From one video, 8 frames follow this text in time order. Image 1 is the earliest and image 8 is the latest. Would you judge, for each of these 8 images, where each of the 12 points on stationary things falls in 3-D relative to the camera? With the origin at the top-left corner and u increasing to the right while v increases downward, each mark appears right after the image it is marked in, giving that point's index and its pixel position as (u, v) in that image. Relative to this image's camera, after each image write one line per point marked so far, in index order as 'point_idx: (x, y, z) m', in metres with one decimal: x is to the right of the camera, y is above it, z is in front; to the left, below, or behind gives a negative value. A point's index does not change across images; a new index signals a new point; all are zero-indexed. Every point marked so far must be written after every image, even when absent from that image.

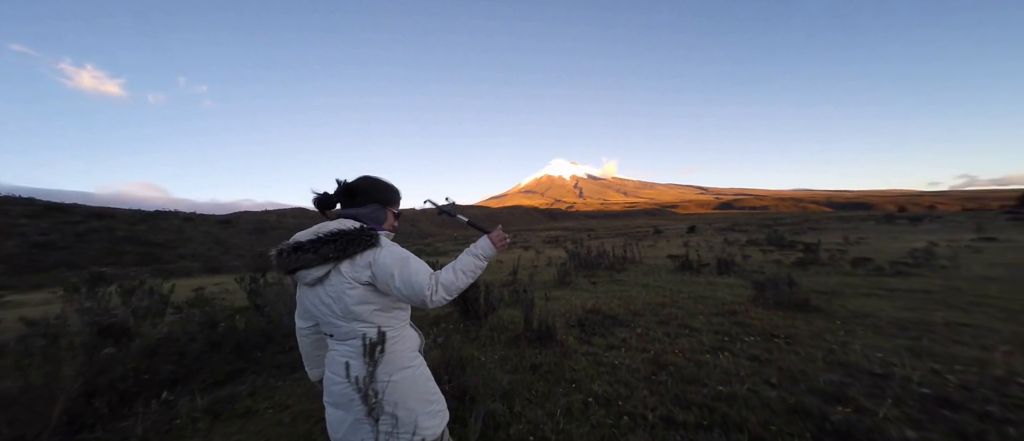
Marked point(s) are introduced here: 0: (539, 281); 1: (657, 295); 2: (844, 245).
0: (+0.8, -2.2, +12.0) m
1: (+3.0, -1.8, +9.1) m
2: (+15.3, -1.0, +19.1) m
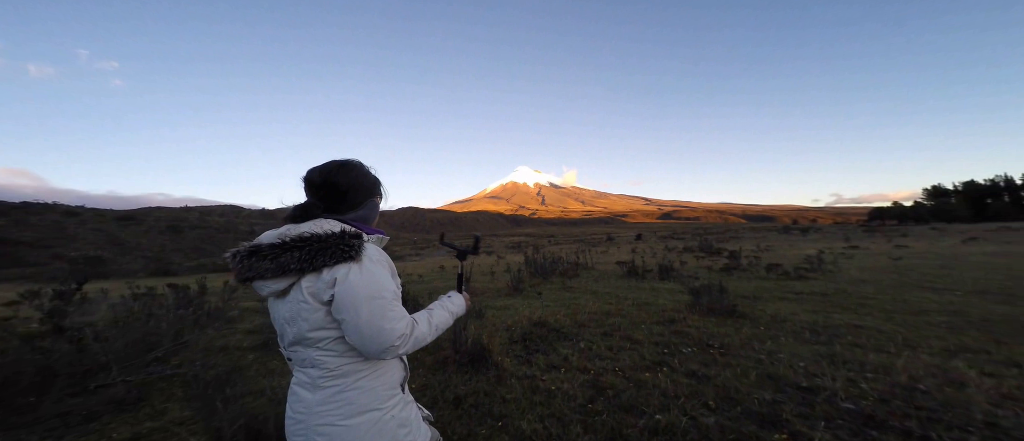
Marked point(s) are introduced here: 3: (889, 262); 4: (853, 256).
0: (-0.9, -2.3, +11.7) m
1: (+1.7, -2.0, +9.1) m
2: (+12.6, -1.5, +20.7) m
3: (+14.9, -1.6, +16.1) m
4: (+14.9, -1.5, +17.8) m
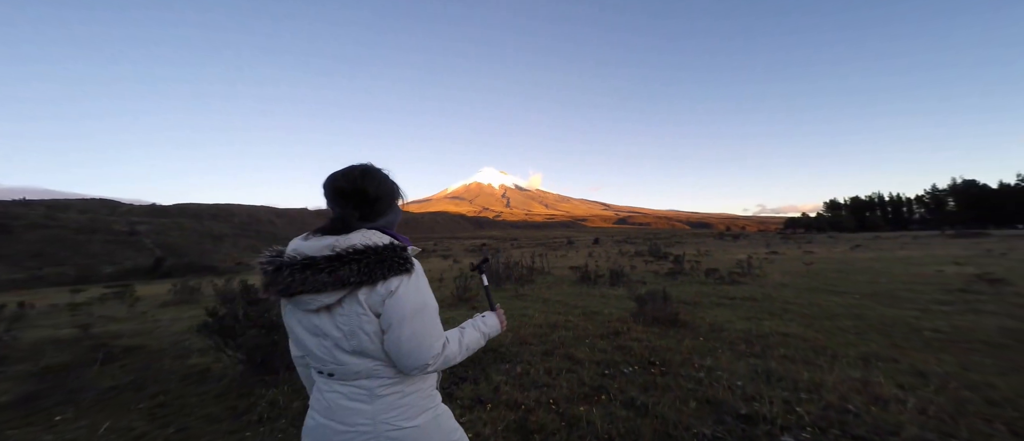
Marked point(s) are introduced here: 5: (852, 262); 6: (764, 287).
0: (-2.4, -2.5, +11.2) m
1: (+0.5, -2.1, +8.9) m
2: (+9.9, -1.9, +21.6) m
3: (+12.8, -2.0, +17.3) m
4: (+12.6, -1.9, +19.0) m
5: (+15.1, -1.8, +17.9) m
6: (+8.0, -2.1, +12.9) m
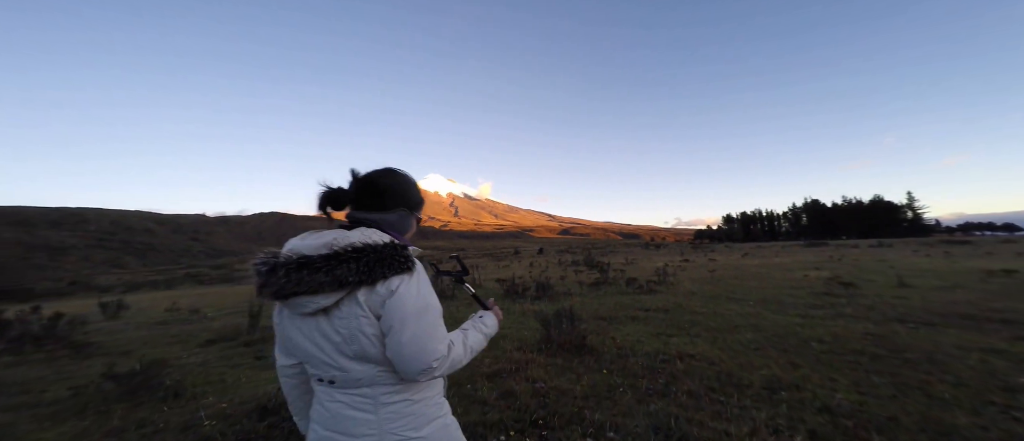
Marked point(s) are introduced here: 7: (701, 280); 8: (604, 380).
0: (-4.9, -2.7, +9.4) m
1: (-1.6, -2.4, +7.7) m
2: (+5.5, -2.4, +21.9) m
3: (+9.0, -2.4, +18.2) m
4: (+8.5, -2.4, +19.8) m
5: (+11.1, -2.3, +19.2) m
6: (+5.1, -2.5, +13.0) m
7: (+7.5, -2.4, +16.3) m
8: (+1.0, -1.8, +4.6) m
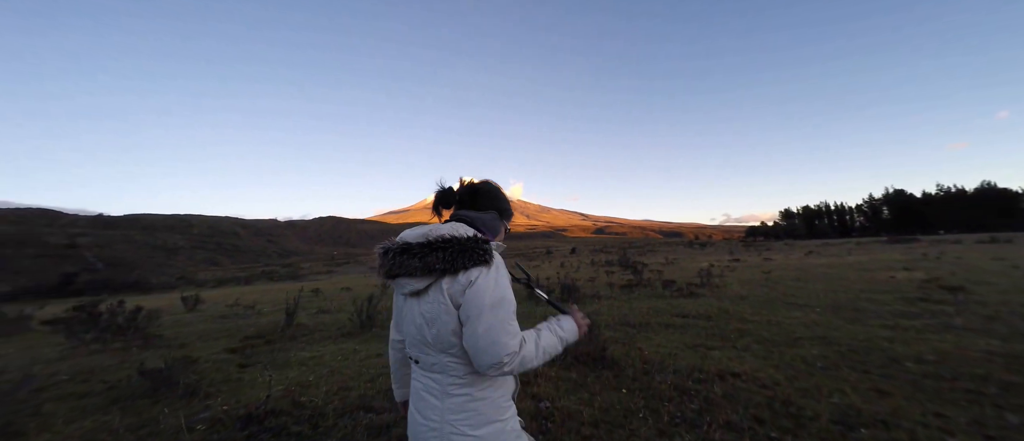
0: (-4.3, -2.7, +9.2) m
1: (-1.2, -2.3, +7.1) m
2: (+7.4, -2.3, +20.5) m
3: (+10.5, -2.2, +16.4) m
4: (+10.2, -2.2, +18.0) m
5: (+12.7, -2.1, +17.1) m
6: (+6.0, -2.3, +11.6) m
7: (+8.8, -2.3, +14.7) m
8: (+1.0, -1.7, +3.8) m
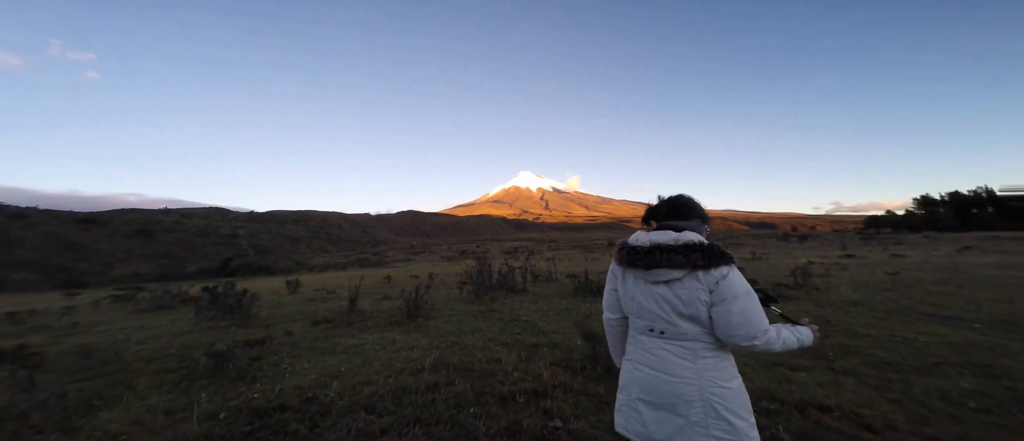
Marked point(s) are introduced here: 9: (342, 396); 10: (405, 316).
0: (-3.2, -2.4, +9.4) m
1: (-0.6, -2.1, +6.7) m
2: (+10.6, -1.9, +17.9) m
3: (+12.8, -1.9, +13.3) m
4: (+12.8, -1.8, +15.0) m
5: (+15.1, -1.7, +13.6) m
6: (+7.4, -2.0, +9.6) m
7: (+10.8, -1.9, +12.0) m
8: (+0.9, -1.6, +2.9) m
9: (-2.0, -2.1, +4.8) m
10: (-2.6, -2.3, +9.8) m
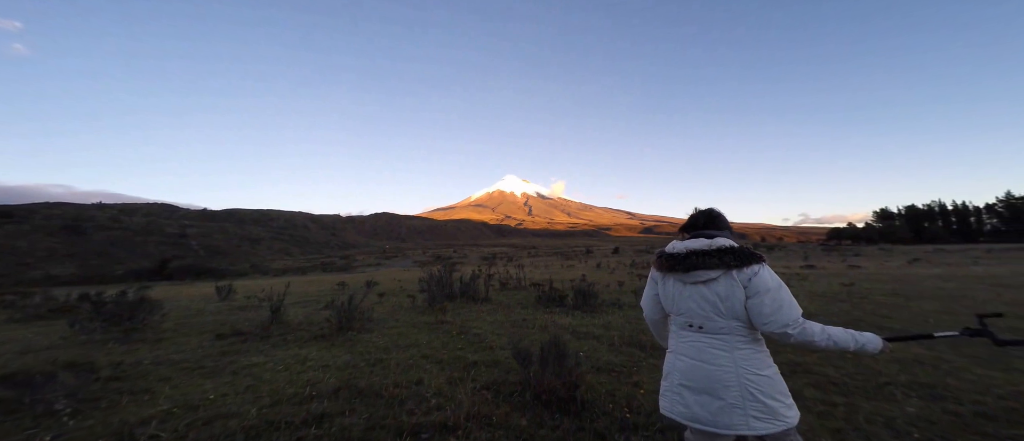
0: (-4.3, -2.3, +8.0) m
1: (-1.6, -2.0, +5.4) m
2: (+8.9, -2.2, +17.4) m
3: (+11.4, -2.2, +12.9) m
4: (+11.3, -2.1, +14.6) m
5: (+13.7, -2.1, +13.3) m
6: (+6.3, -2.2, +8.8) m
7: (+9.4, -2.2, +11.5) m
8: (+0.2, -1.4, +1.8) m
9: (-2.8, -1.9, +3.4) m
10: (-3.7, -2.2, +8.4) m
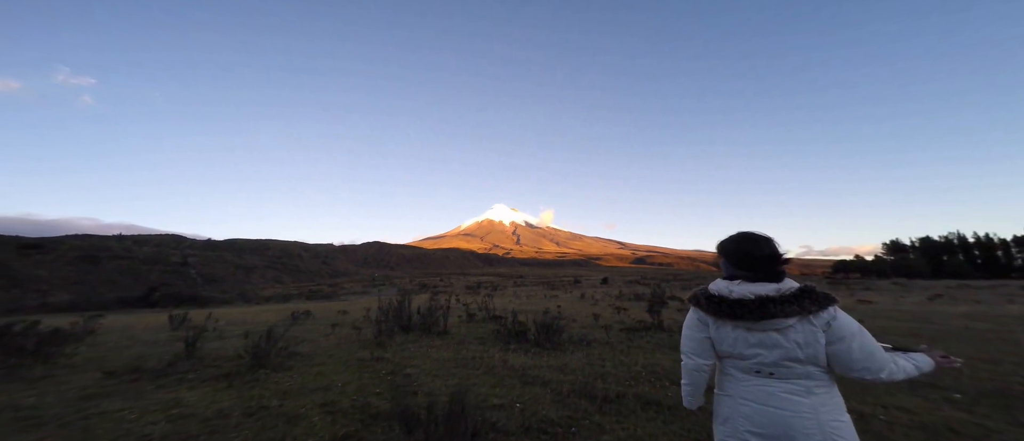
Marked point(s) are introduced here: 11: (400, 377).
0: (-5.3, -2.6, +6.7) m
1: (-2.6, -2.1, +4.2) m
2: (+7.9, -3.3, +16.0) m
3: (+10.4, -3.0, +11.5) m
4: (+10.3, -3.1, +13.2) m
5: (+12.7, -3.0, +11.9) m
6: (+5.2, -2.6, +7.5) m
7: (+8.4, -2.9, +10.1) m
8: (-0.8, -1.3, +0.6) m
9: (-3.9, -1.9, +2.2) m
10: (-4.7, -2.5, +7.1) m
11: (-1.9, -2.4, +6.5) m
